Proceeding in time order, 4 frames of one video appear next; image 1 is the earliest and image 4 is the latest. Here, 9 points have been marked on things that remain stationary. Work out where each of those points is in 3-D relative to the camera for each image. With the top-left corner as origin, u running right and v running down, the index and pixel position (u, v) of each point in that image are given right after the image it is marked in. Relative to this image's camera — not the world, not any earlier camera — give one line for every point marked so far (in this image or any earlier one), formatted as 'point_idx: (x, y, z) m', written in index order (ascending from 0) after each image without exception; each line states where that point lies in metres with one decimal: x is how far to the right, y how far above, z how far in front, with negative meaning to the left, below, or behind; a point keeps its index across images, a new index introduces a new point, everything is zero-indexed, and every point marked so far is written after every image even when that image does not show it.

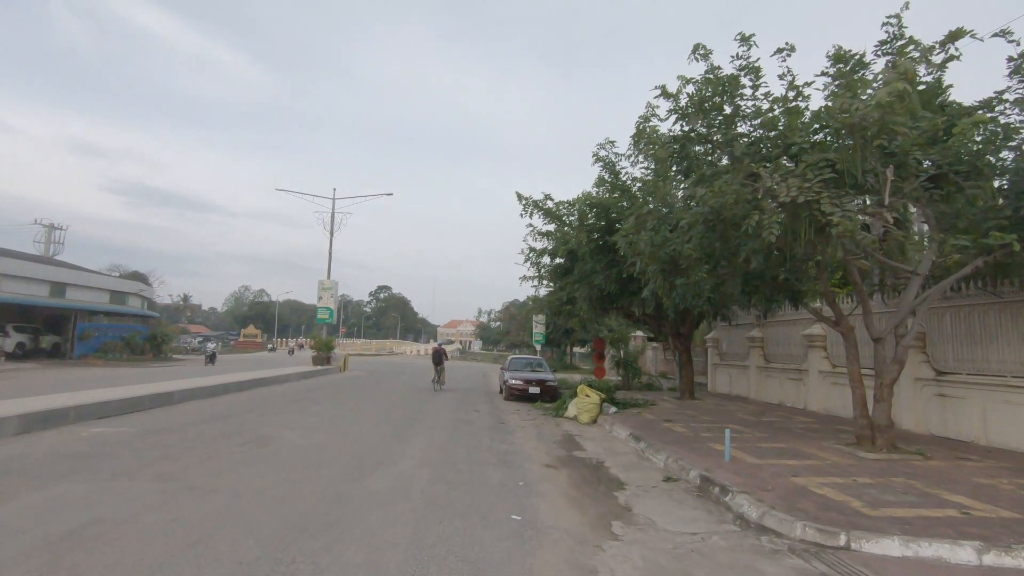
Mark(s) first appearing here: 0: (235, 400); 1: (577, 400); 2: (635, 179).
0: (-8.2, -3.3, +16.5) m
1: (+1.9, -3.4, +16.5) m
2: (+4.0, +3.6, +18.1) m
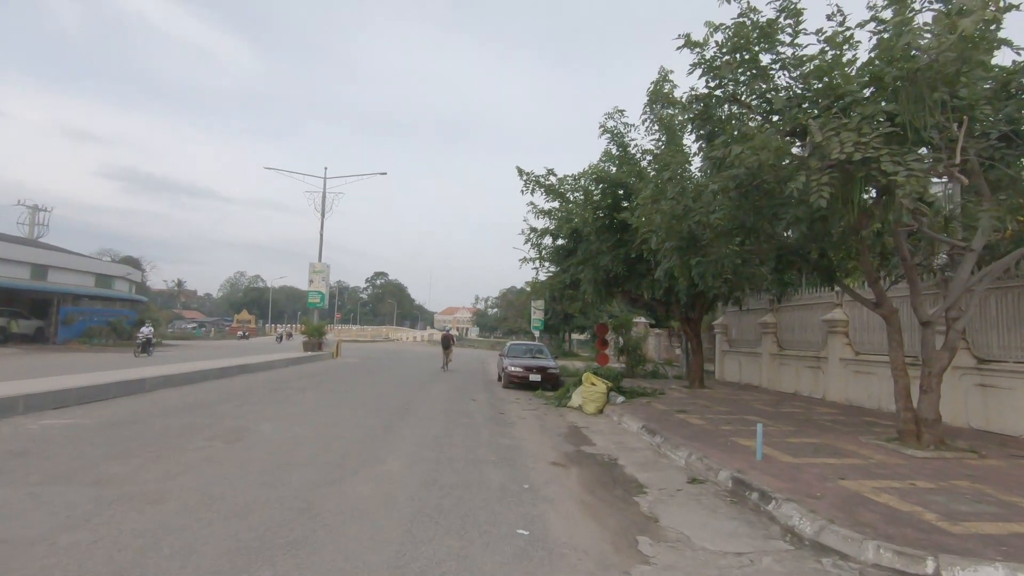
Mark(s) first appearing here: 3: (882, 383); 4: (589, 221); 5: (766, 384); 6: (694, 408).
0: (-8.2, -2.8, +15.3) m
1: (+1.9, -2.8, +15.4) m
2: (+4.0, +4.1, +16.8) m
3: (+9.6, -2.5, +14.5) m
4: (+2.5, +2.1, +17.3) m
5: (+9.1, -3.4, +19.9) m
6: (+4.6, -3.0, +14.1) m
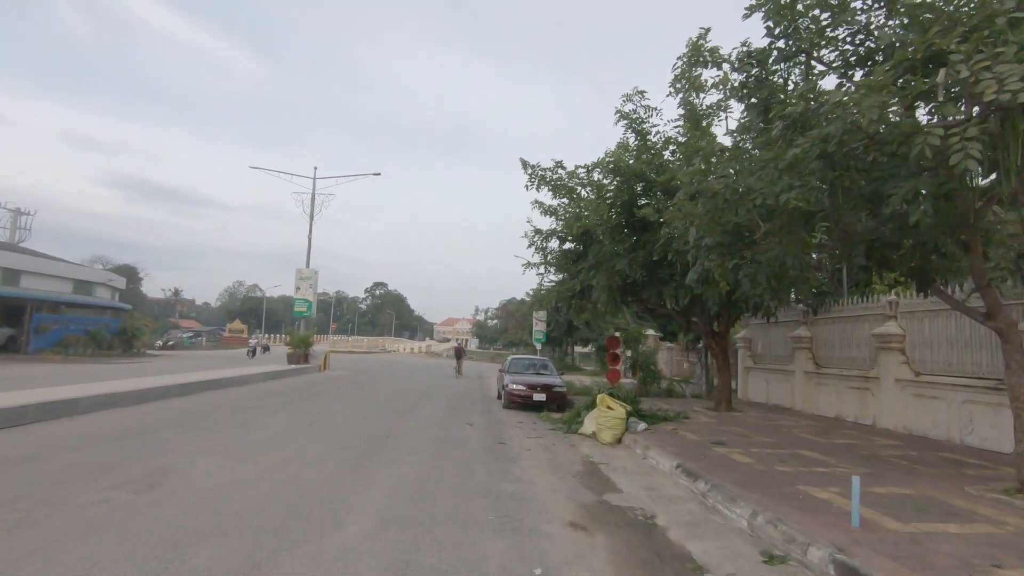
0: (-8.2, -2.9, +13.1) m
1: (+2.0, -3.0, +13.1) m
2: (+4.1, +3.9, +14.7) m
3: (+9.7, -2.7, +12.2) m
4: (+2.5, +1.9, +15.2) m
5: (+9.1, -3.7, +17.6) m
6: (+4.7, -3.2, +11.9) m
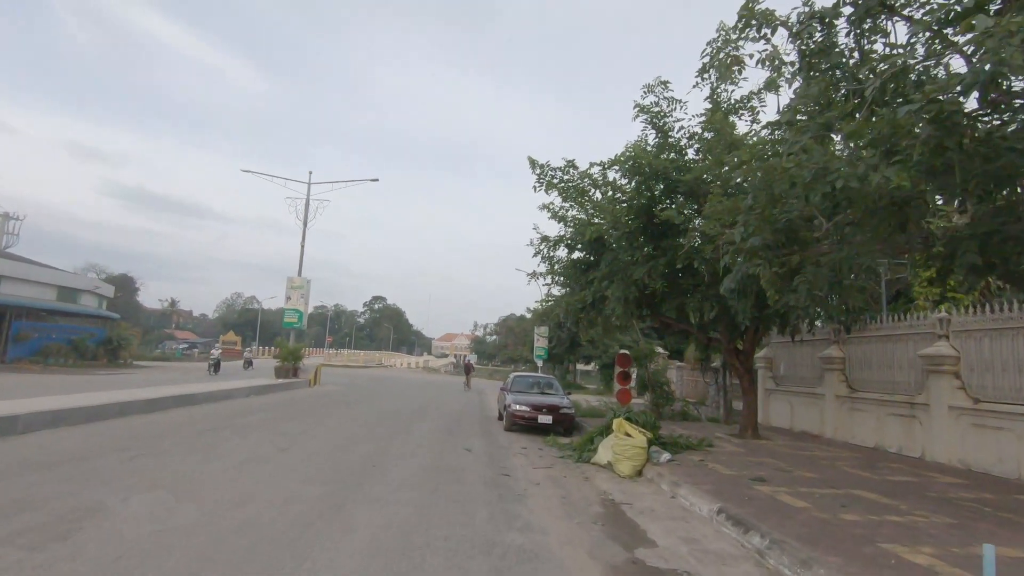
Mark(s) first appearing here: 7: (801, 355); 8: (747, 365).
0: (-8.1, -2.9, +11.5) m
1: (+2.1, -3.2, +11.6) m
2: (+4.3, +3.6, +13.3) m
3: (+9.8, -3.0, +10.6) m
4: (+2.7, +1.6, +13.7) m
5: (+9.2, -4.2, +16.0) m
6: (+4.8, -3.4, +10.3) m
7: (+9.4, -2.2, +18.1) m
8: (+6.4, -2.1, +15.2) m
